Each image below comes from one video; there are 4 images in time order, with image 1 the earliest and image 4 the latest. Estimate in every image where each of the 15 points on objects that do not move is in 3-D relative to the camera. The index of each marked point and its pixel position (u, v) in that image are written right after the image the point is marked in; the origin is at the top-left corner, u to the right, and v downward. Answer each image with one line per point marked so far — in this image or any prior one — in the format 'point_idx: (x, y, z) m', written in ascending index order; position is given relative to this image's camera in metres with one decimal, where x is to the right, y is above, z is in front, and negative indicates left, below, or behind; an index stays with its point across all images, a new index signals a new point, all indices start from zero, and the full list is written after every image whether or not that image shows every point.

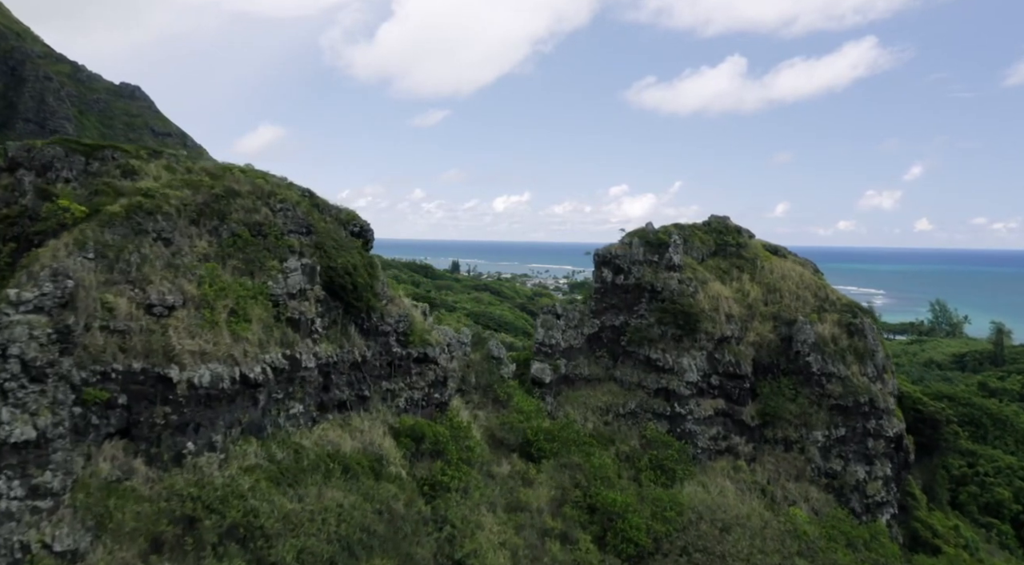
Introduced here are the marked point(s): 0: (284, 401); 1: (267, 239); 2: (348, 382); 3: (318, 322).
0: (-5.4, -2.8, +15.2) m
1: (-6.0, +1.1, +15.9) m
2: (-4.4, -2.7, +17.3) m
3: (-4.9, -1.0, +16.3) m
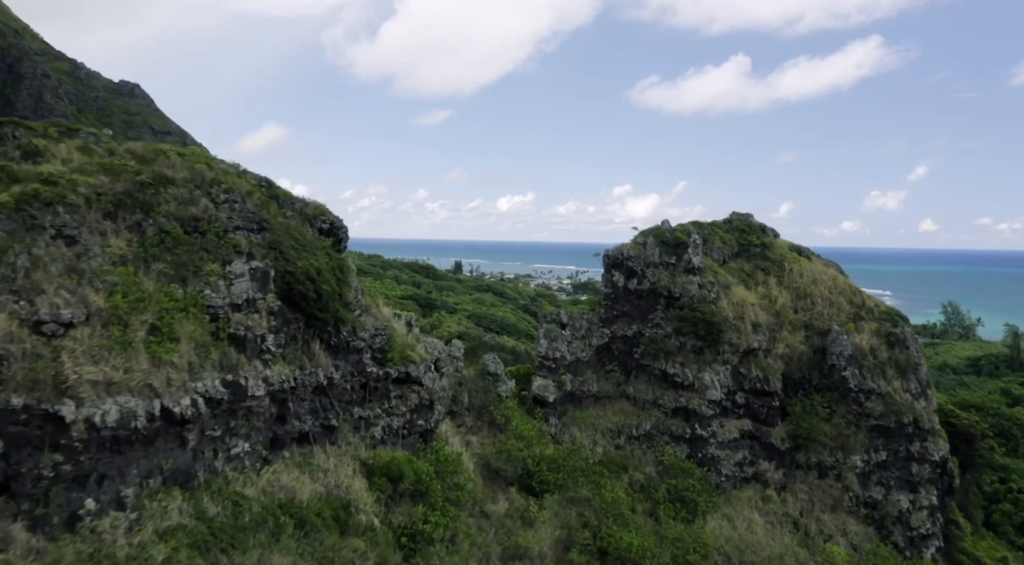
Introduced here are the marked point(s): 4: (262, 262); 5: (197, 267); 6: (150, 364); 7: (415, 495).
0: (-5.5, -2.9, +12.2) m
1: (-6.1, +0.9, +12.9) m
2: (-4.5, -2.8, +14.3) m
3: (-5.0, -1.2, +13.3) m
4: (-5.3, +0.4, +13.5) m
5: (-6.1, +0.3, +12.5) m
6: (-6.2, -1.4, +11.0) m
7: (-2.2, -4.9, +15.0) m
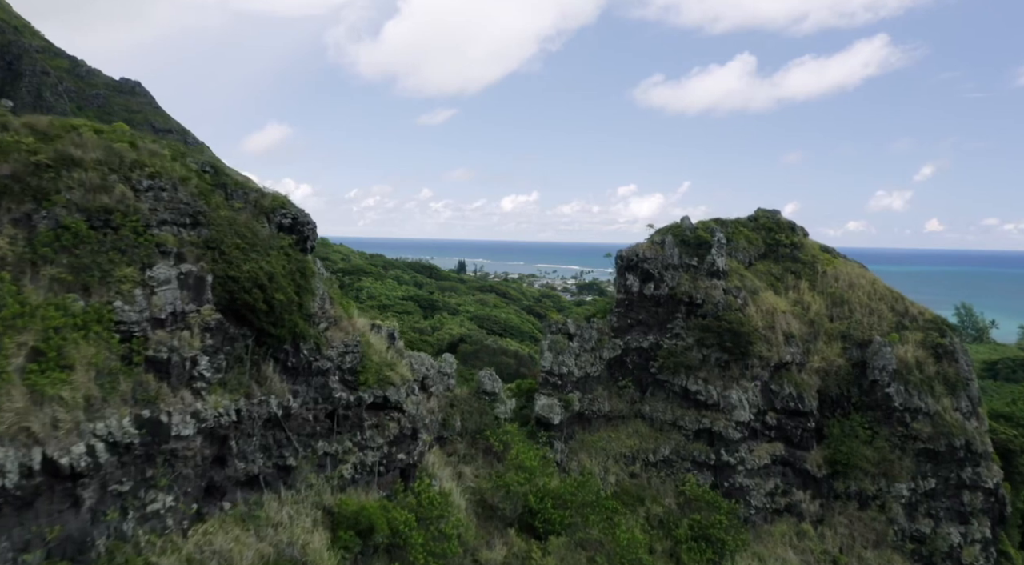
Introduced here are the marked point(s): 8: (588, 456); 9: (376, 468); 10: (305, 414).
0: (-5.5, -3.1, +9.5) m
1: (-6.2, +0.8, +10.2) m
2: (-4.5, -3.0, +11.6) m
3: (-5.0, -1.3, +10.6) m
4: (-5.3, +0.3, +10.8) m
5: (-6.1, +0.2, +9.8) m
6: (-6.2, -1.5, +8.3) m
7: (-2.3, -5.1, +12.3) m
8: (+2.2, -5.1, +19.2) m
9: (-2.8, -3.9, +13.5) m
10: (-4.0, -2.5, +12.4) m
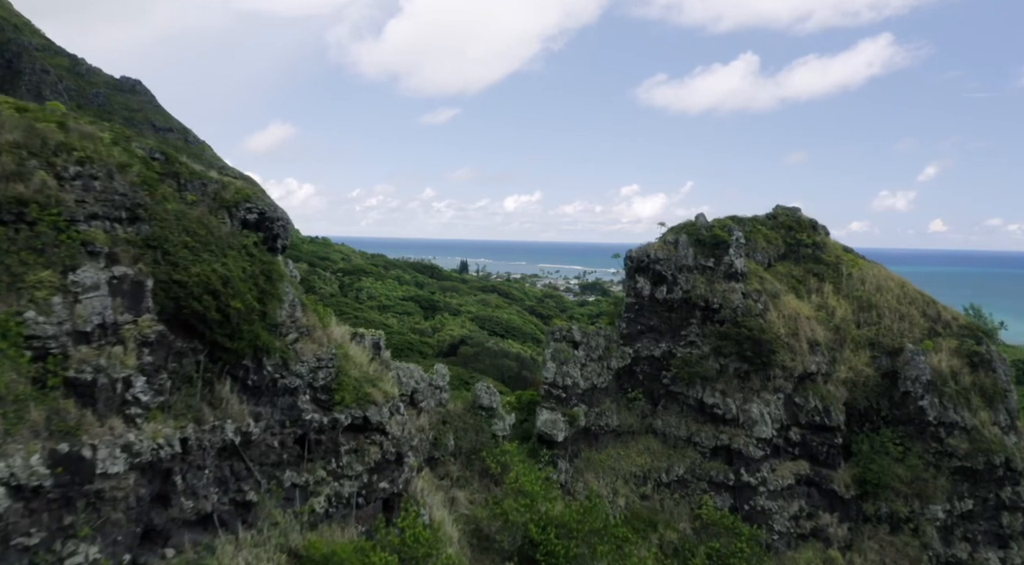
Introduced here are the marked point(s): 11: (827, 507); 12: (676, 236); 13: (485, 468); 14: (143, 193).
0: (-5.6, -3.2, +7.8) m
1: (-6.2, +0.7, +8.5) m
2: (-4.6, -3.1, +9.9) m
3: (-5.1, -1.4, +8.9) m
4: (-5.4, +0.2, +9.1) m
5: (-6.2, +0.1, +8.1) m
6: (-6.3, -1.6, +6.6) m
7: (-2.3, -5.1, +10.6) m
8: (+2.2, -5.2, +17.4) m
9: (-2.9, -4.0, +11.8) m
10: (-4.0, -2.6, +10.7) m
11: (+9.3, -6.6, +19.0) m
12: (+5.1, +1.4, +20.0) m
13: (-0.7, -4.5, +15.7) m
14: (-5.6, +1.4, +9.8) m
